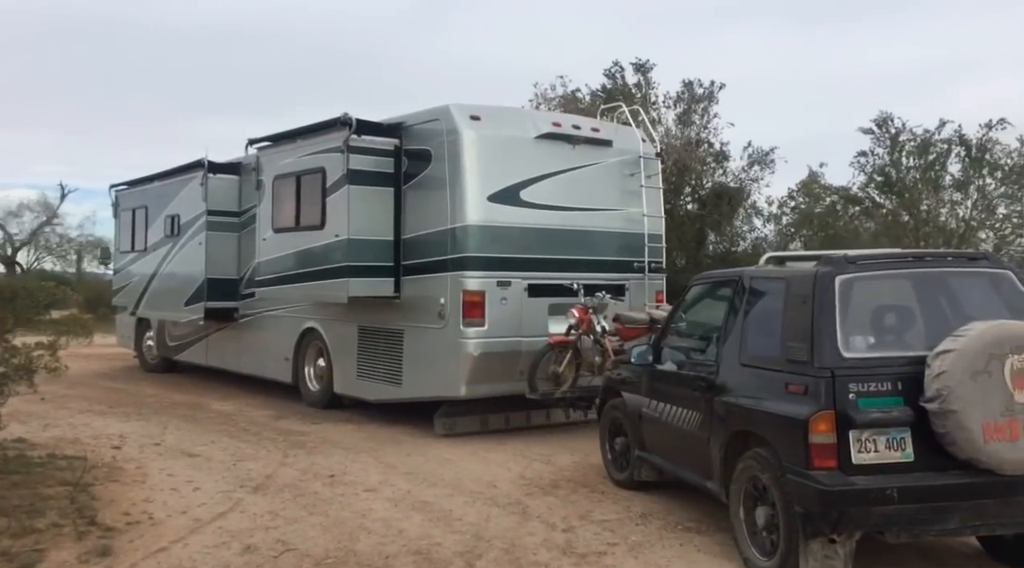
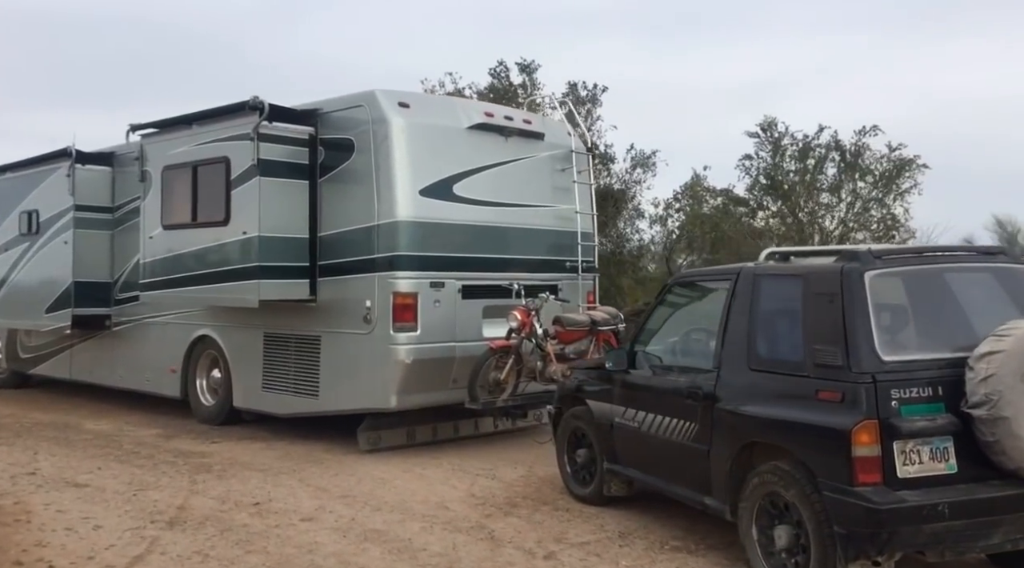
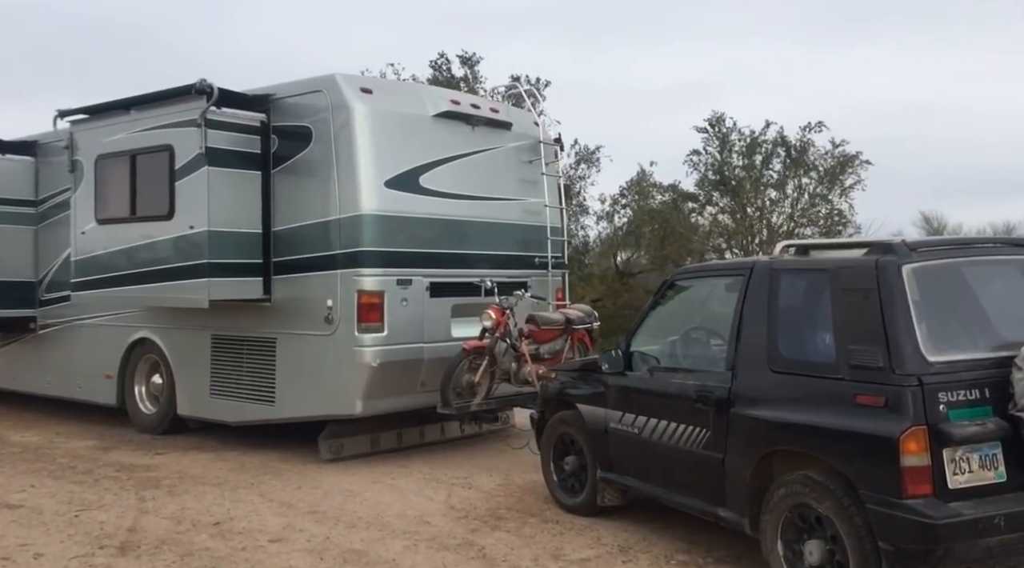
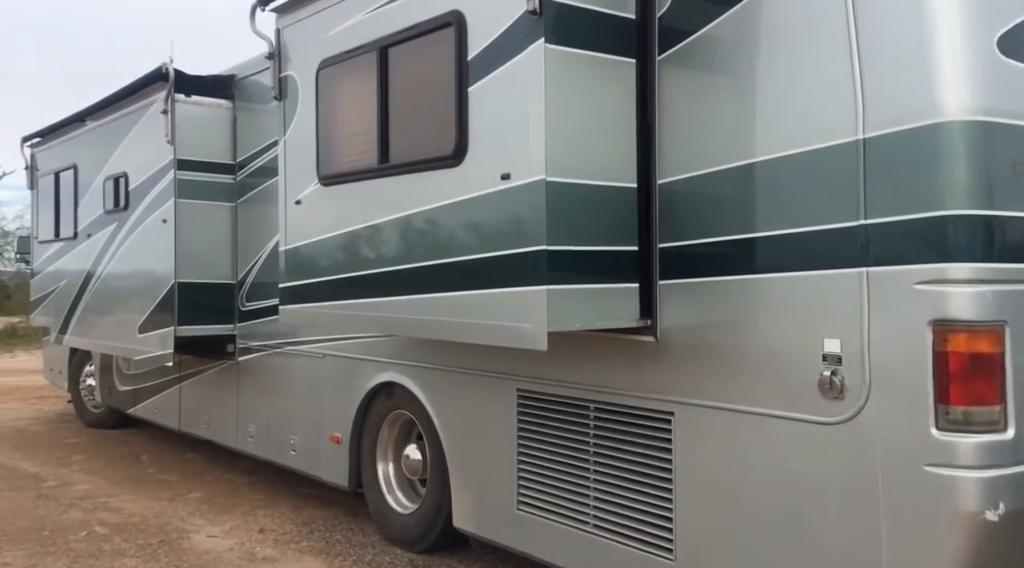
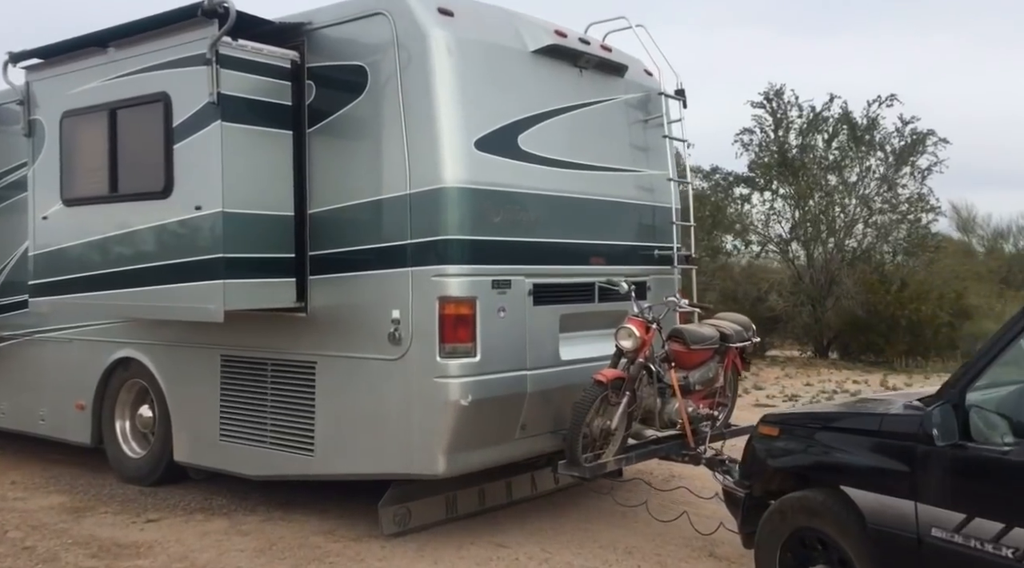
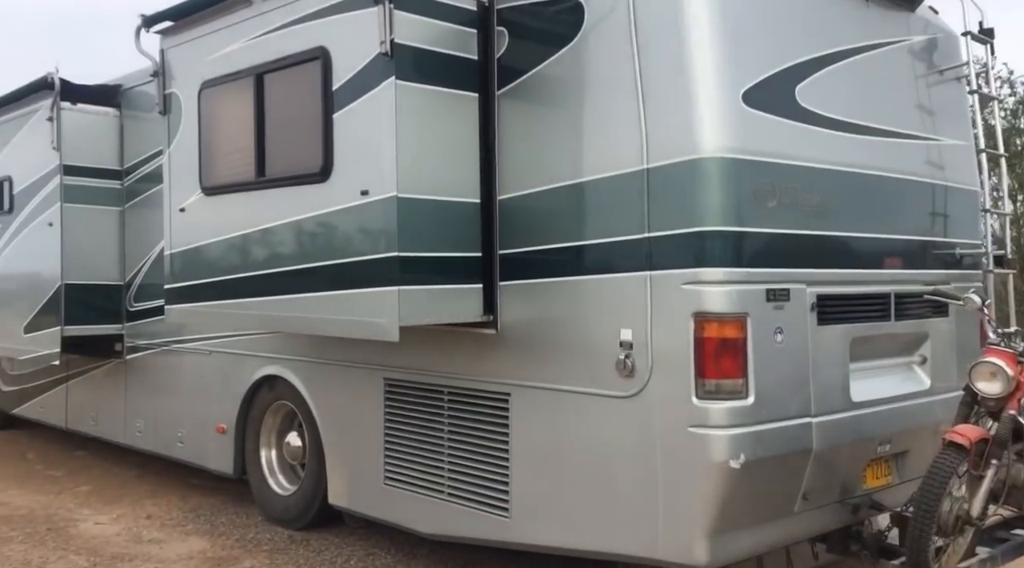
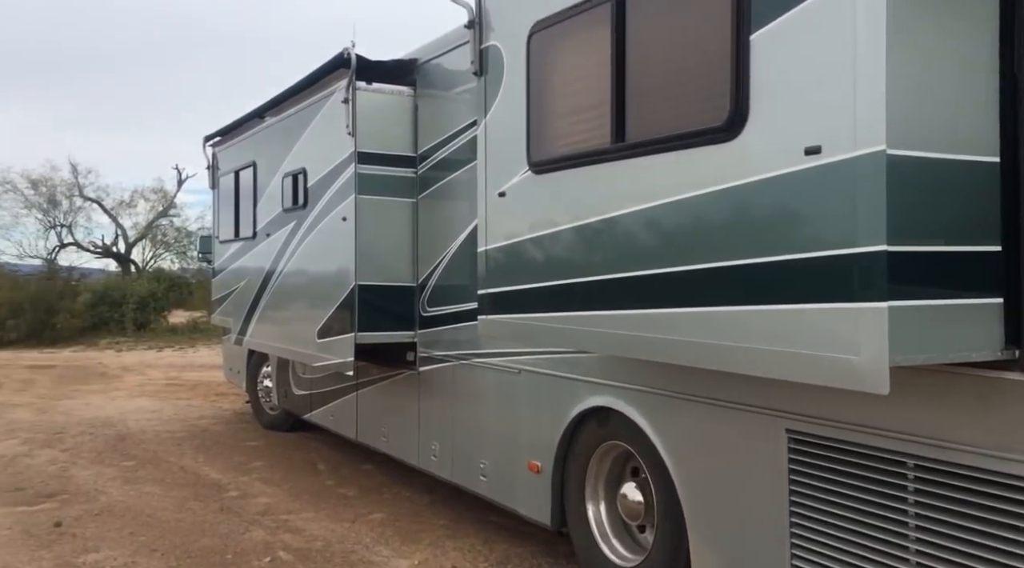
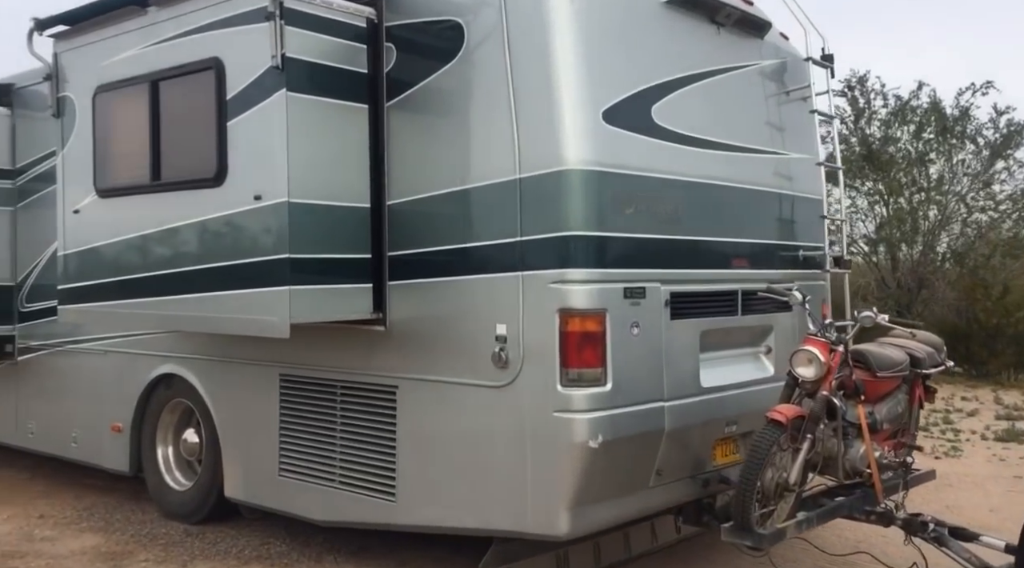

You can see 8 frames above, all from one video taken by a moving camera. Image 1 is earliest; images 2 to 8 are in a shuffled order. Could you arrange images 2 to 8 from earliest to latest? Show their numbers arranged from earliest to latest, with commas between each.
2, 3, 5, 8, 6, 4, 7
